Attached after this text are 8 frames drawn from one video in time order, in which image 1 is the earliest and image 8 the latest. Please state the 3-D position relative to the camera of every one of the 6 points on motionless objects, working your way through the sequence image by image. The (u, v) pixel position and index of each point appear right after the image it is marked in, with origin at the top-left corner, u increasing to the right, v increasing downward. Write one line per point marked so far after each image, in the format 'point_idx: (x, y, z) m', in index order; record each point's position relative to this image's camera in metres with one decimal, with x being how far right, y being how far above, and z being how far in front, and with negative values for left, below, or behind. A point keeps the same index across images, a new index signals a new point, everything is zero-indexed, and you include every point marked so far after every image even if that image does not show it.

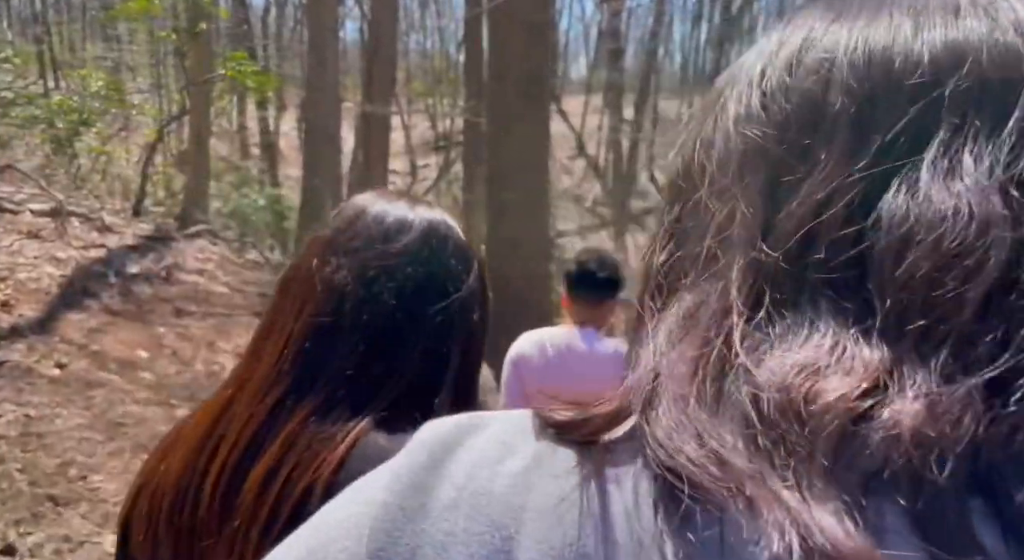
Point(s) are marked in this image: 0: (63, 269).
0: (-3.3, +0.1, +7.0) m
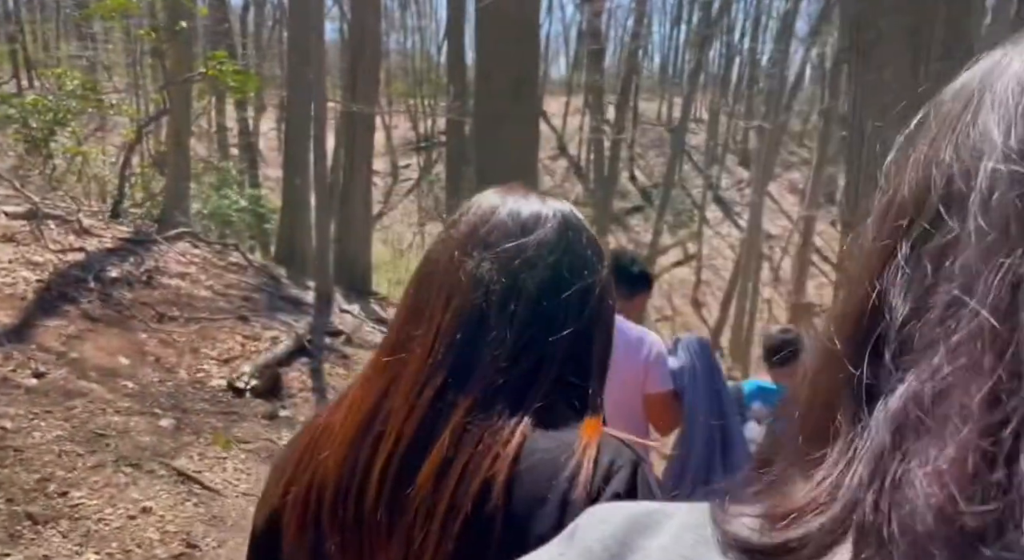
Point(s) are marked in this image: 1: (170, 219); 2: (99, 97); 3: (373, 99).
0: (-3.4, 0.0, +6.8) m
1: (-3.5, +0.6, +9.7) m
2: (-4.5, +2.0, +10.3) m
3: (-1.8, +2.3, +12.3) m
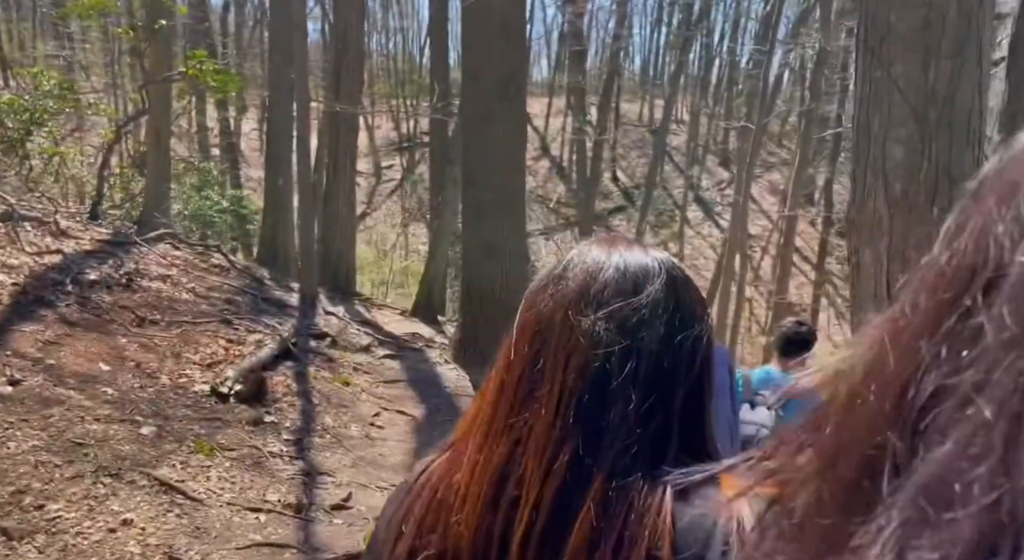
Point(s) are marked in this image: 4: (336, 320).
0: (-3.5, 0.0, +6.6) m
1: (-3.6, +0.6, +9.5) m
2: (-4.6, +2.0, +10.1) m
3: (-2.0, +2.3, +12.1) m
4: (-1.8, -0.4, +9.6) m
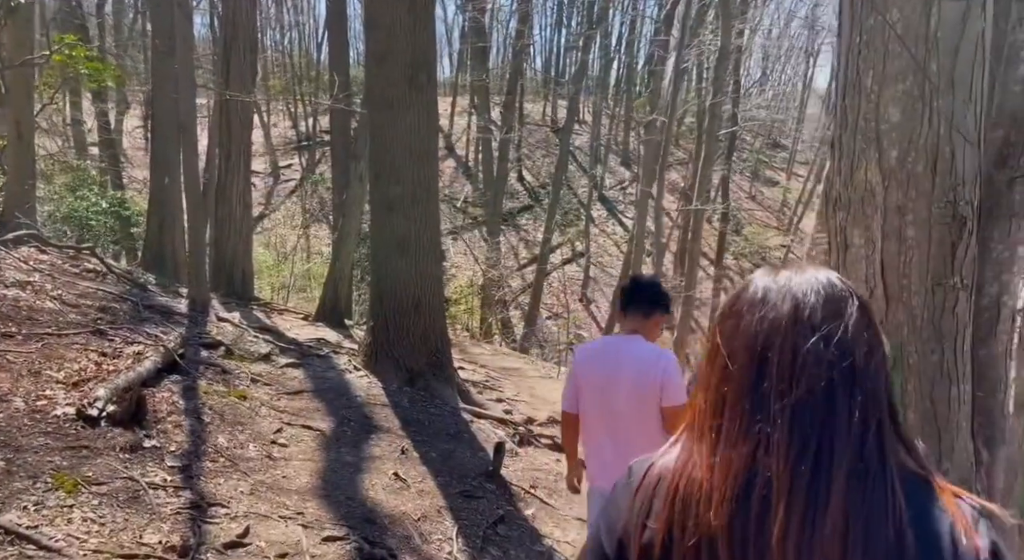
0: (-4.0, 0.0, +5.6) m
1: (-4.4, +0.5, +8.4) m
2: (-5.5, +1.8, +9.0) m
3: (-3.1, +2.3, +11.2) m
4: (-2.6, -0.4, +8.7) m
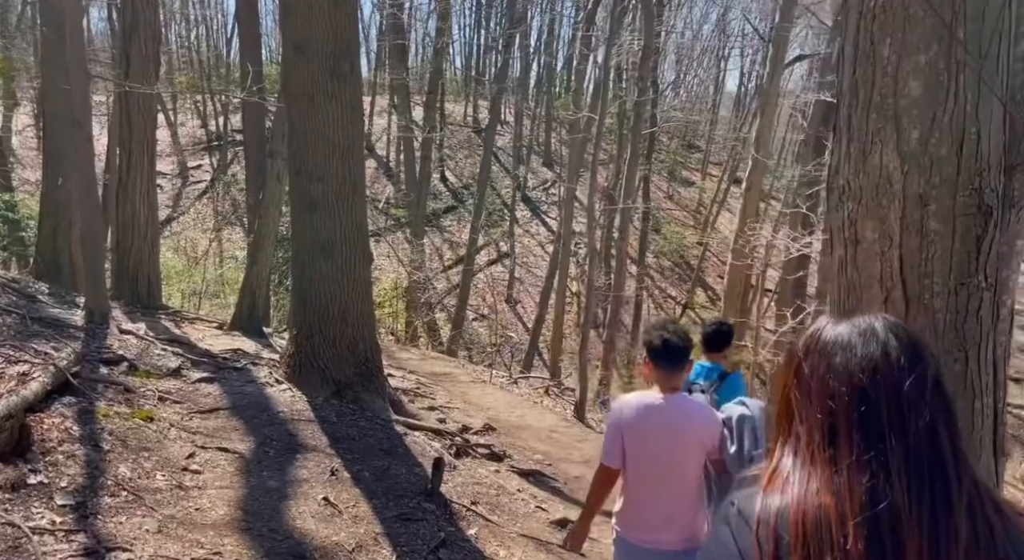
0: (-4.2, -0.1, +4.6) m
1: (-5.0, +0.4, +7.5) m
2: (-6.1, +1.7, +7.9) m
3: (-3.9, +2.2, +10.3) m
4: (-3.1, -0.5, +7.9) m
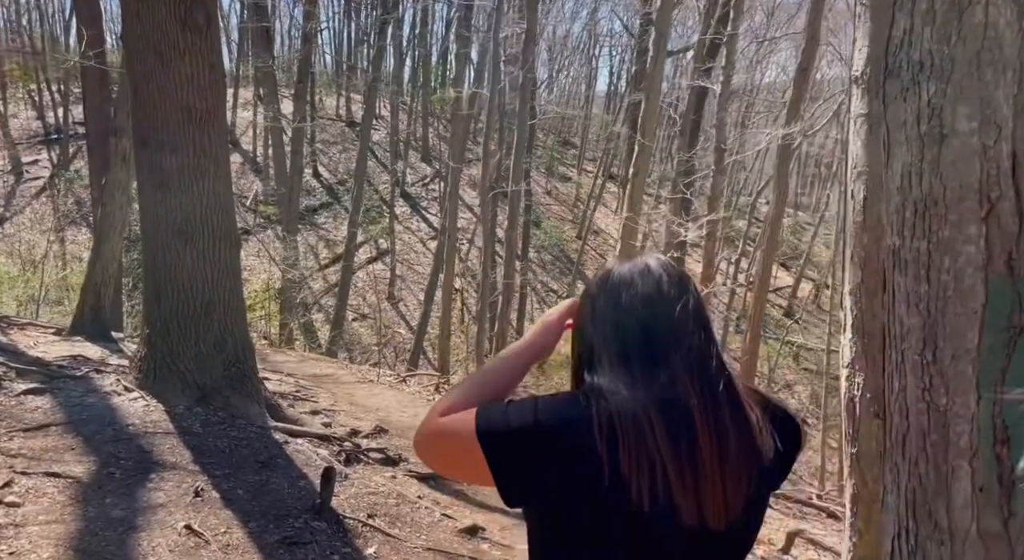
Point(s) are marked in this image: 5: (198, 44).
0: (-4.6, -0.1, +3.1) m
1: (-5.7, +0.4, +5.8) m
2: (-6.9, +1.6, +6.1) m
3: (-5.1, +2.2, +8.8) m
4: (-3.9, -0.5, +6.5) m
5: (-2.2, +1.7, +6.8) m
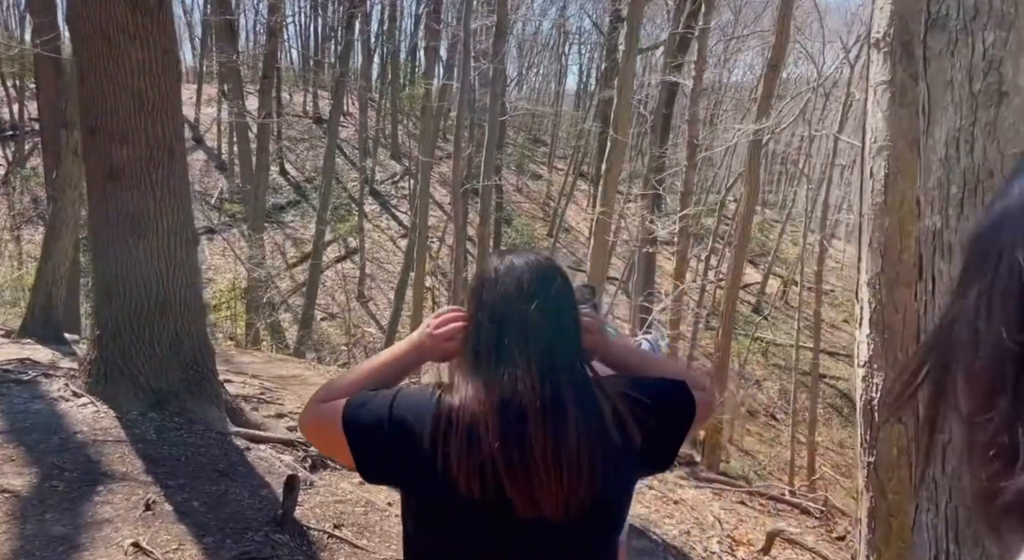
0: (-4.6, -0.1, +2.7) m
1: (-5.8, +0.4, +5.3) m
2: (-7.1, +1.6, +5.6) m
3: (-5.3, +2.2, +8.3) m
4: (-4.0, -0.5, +6.1) m
5: (-2.4, +1.7, +6.4) m
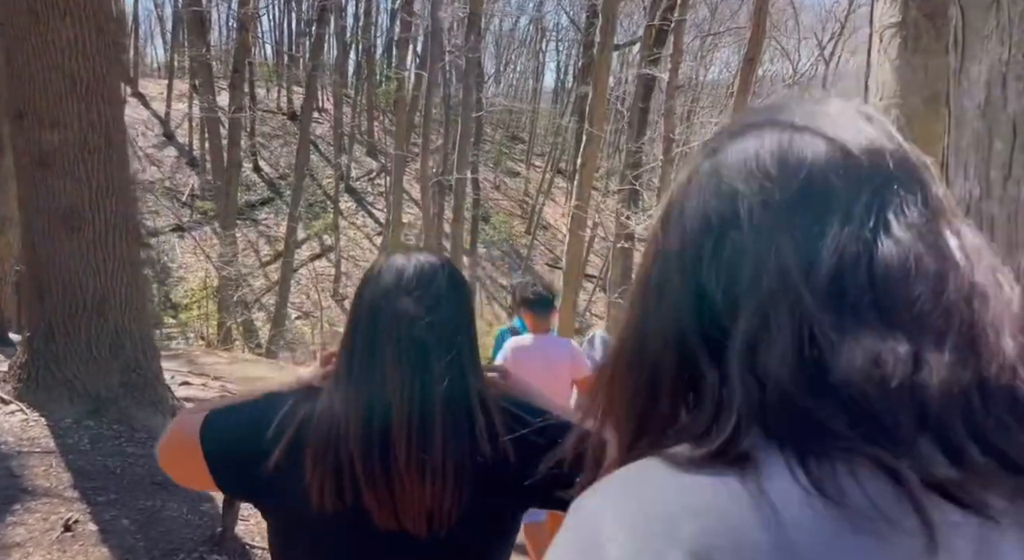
0: (-4.8, -0.1, +2.1) m
1: (-6.0, +0.4, +4.8) m
2: (-7.3, +1.6, +5.0) m
3: (-5.6, +2.2, +7.8) m
4: (-4.2, -0.4, +5.6) m
5: (-2.7, +1.7, +5.9) m
